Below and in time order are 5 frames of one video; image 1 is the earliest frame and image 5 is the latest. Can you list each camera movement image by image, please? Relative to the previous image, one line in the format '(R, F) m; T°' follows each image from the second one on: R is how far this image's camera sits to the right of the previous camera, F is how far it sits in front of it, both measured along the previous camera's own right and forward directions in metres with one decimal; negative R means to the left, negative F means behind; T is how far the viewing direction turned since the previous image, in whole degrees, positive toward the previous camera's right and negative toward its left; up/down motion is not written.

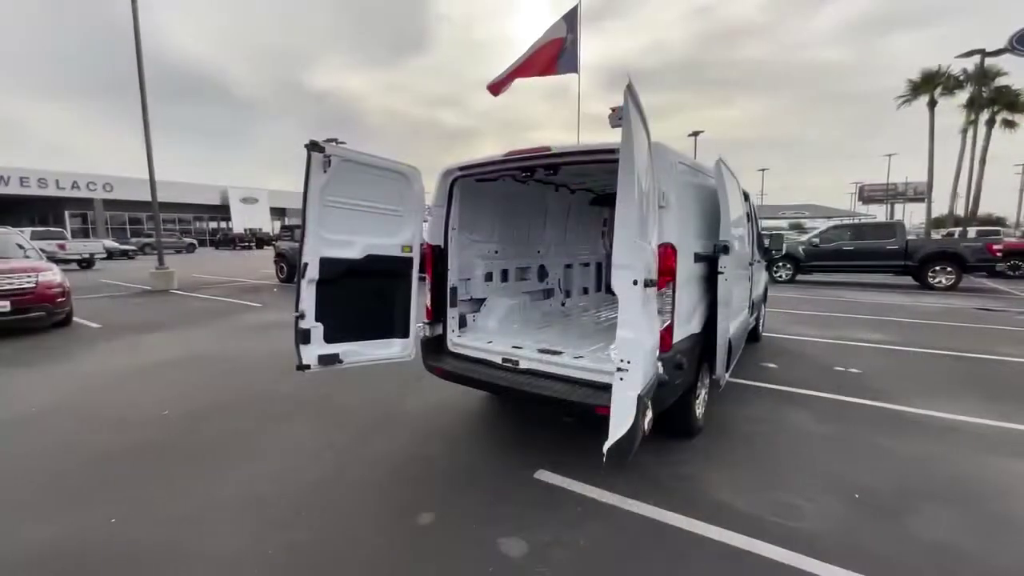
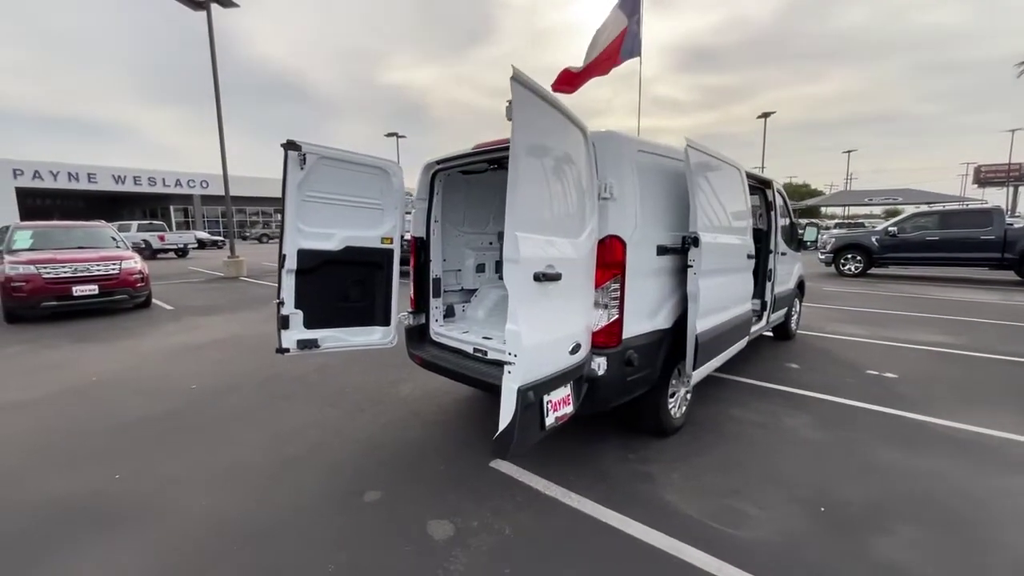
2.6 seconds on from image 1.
(+0.7, 0.0) m; -8°
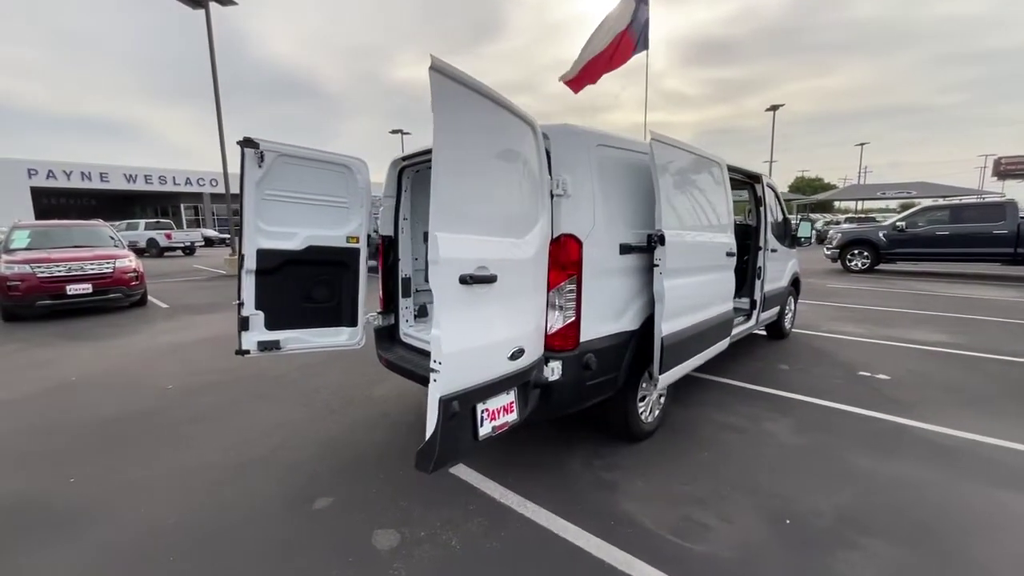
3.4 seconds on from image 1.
(+0.3, +0.1) m; -1°
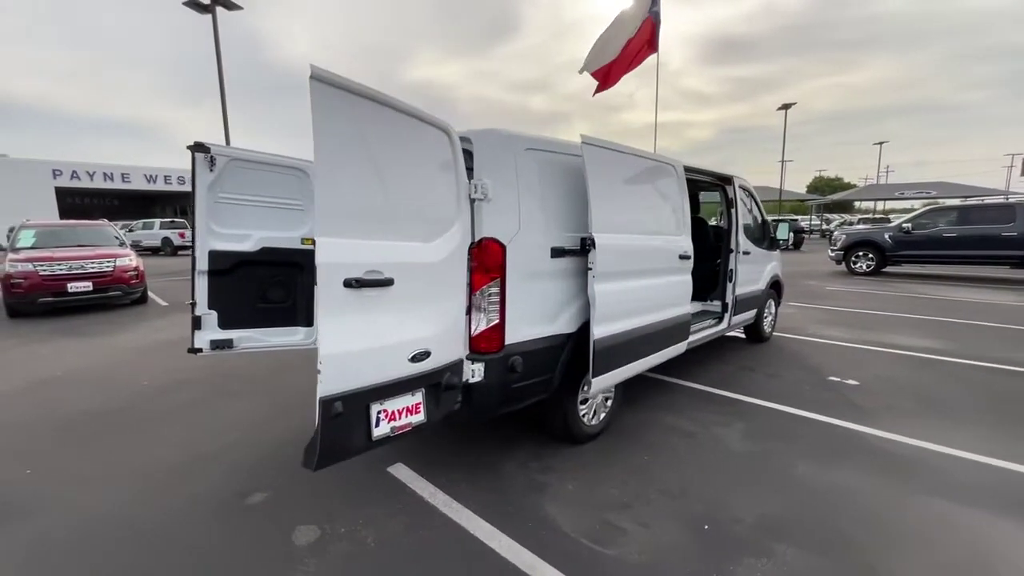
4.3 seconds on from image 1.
(+0.5, 0.0) m; -2°
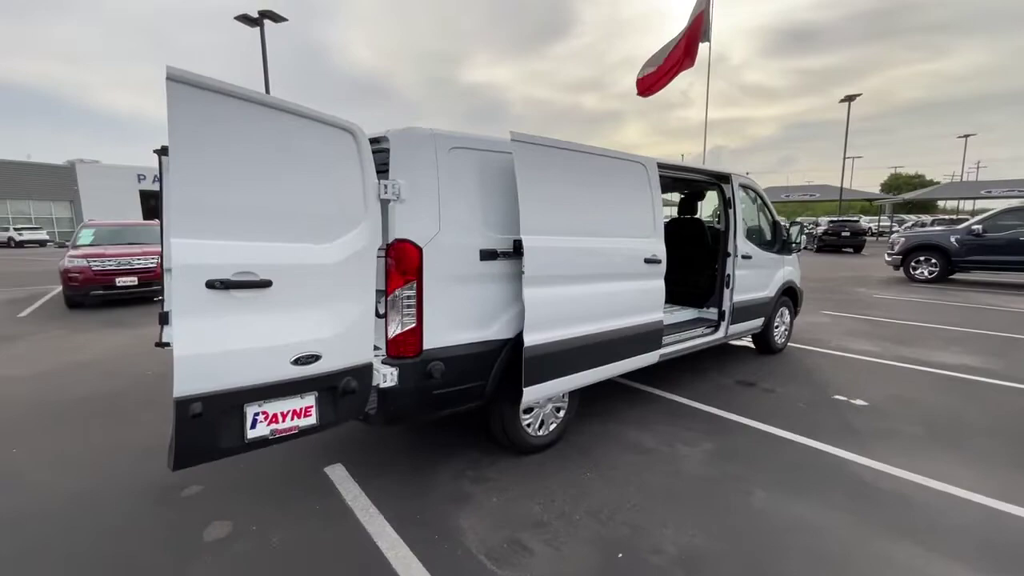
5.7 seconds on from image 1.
(+0.7, +0.1) m; -6°
